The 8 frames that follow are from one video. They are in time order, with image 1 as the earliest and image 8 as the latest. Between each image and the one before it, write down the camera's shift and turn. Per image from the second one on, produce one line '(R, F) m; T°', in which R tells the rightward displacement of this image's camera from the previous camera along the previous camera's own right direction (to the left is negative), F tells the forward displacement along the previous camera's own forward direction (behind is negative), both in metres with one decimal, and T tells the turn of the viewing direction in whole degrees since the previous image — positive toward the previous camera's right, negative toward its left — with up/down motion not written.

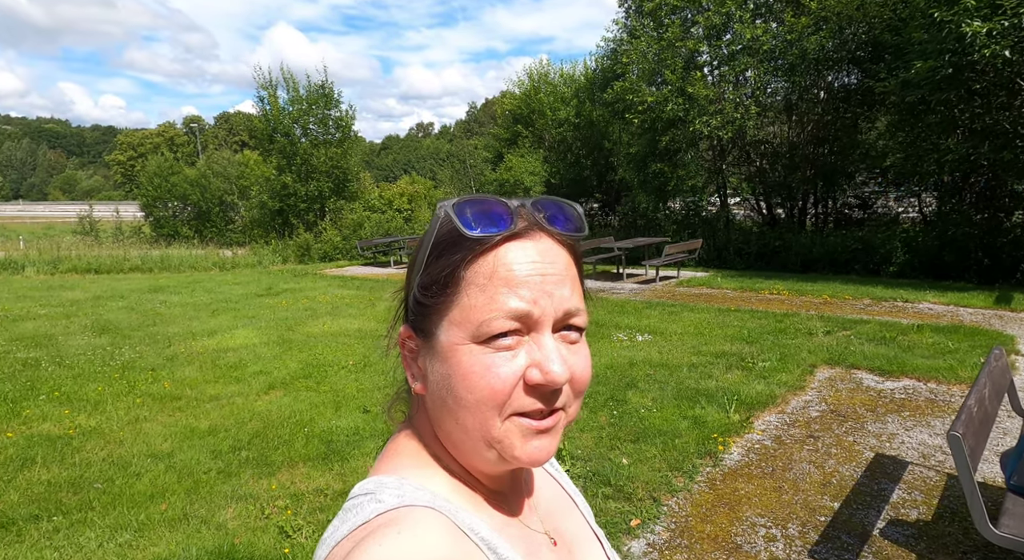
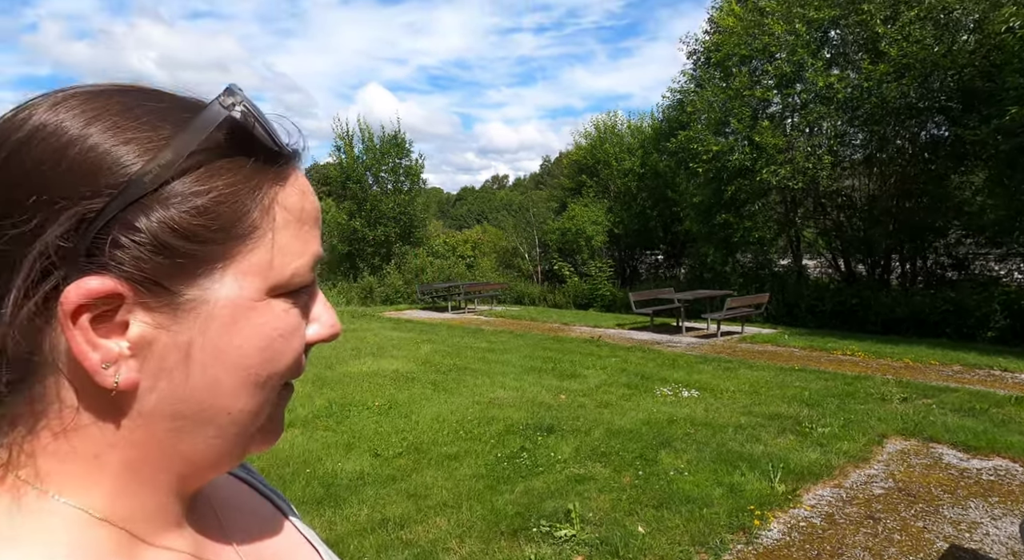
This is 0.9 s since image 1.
(+0.4, +0.3) m; -6°
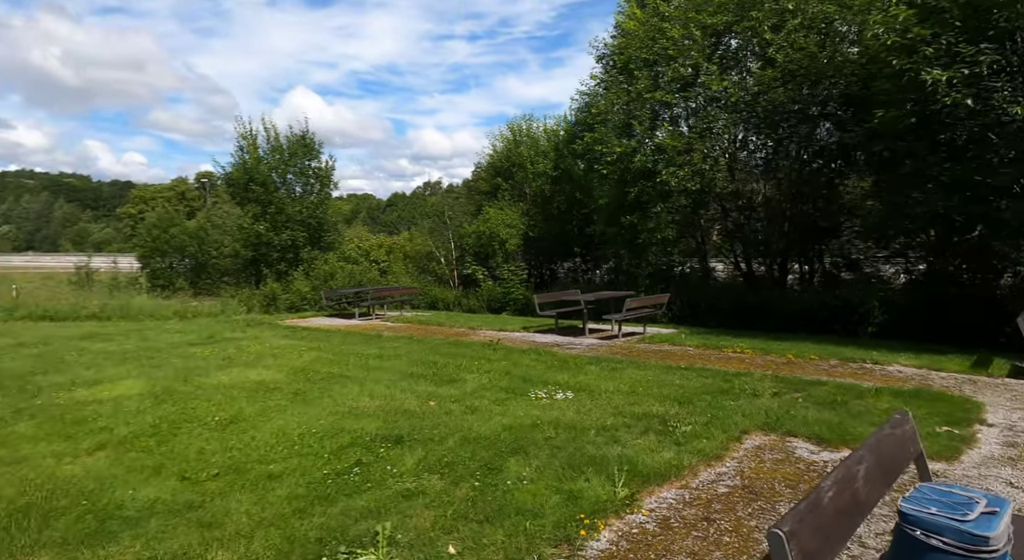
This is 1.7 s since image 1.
(+0.7, +0.2) m; +6°
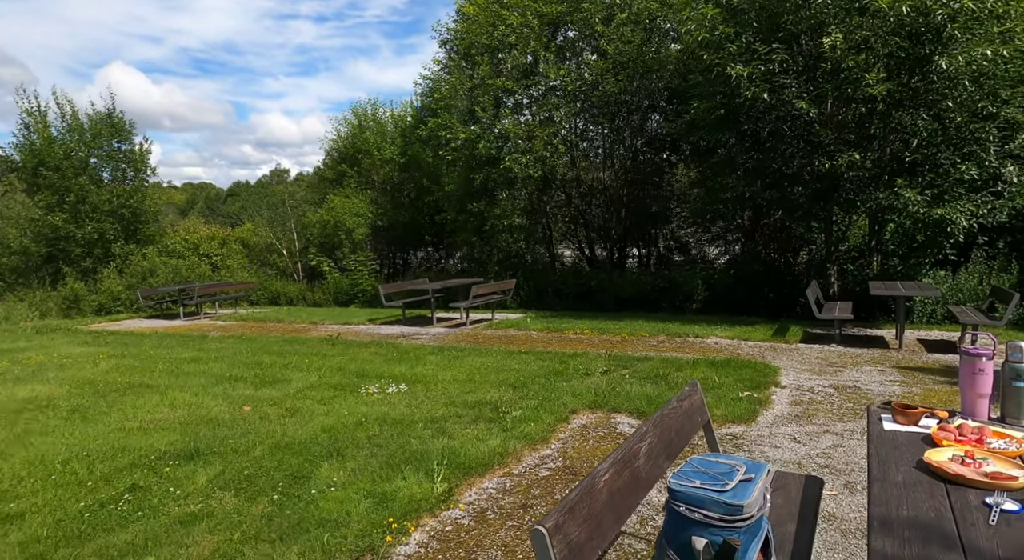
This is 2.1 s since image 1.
(+0.3, +0.2) m; +12°
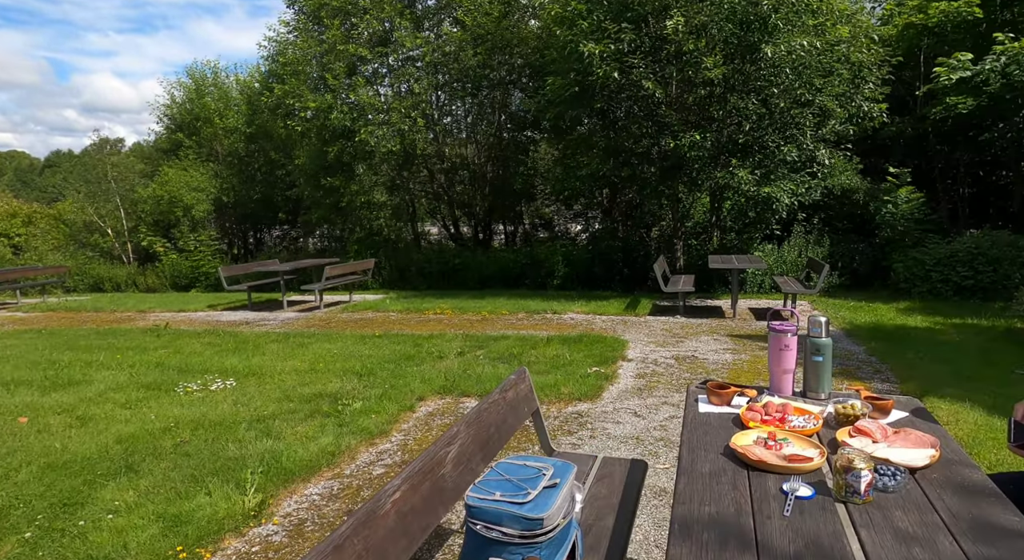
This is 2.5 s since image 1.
(+0.3, +0.3) m; +11°
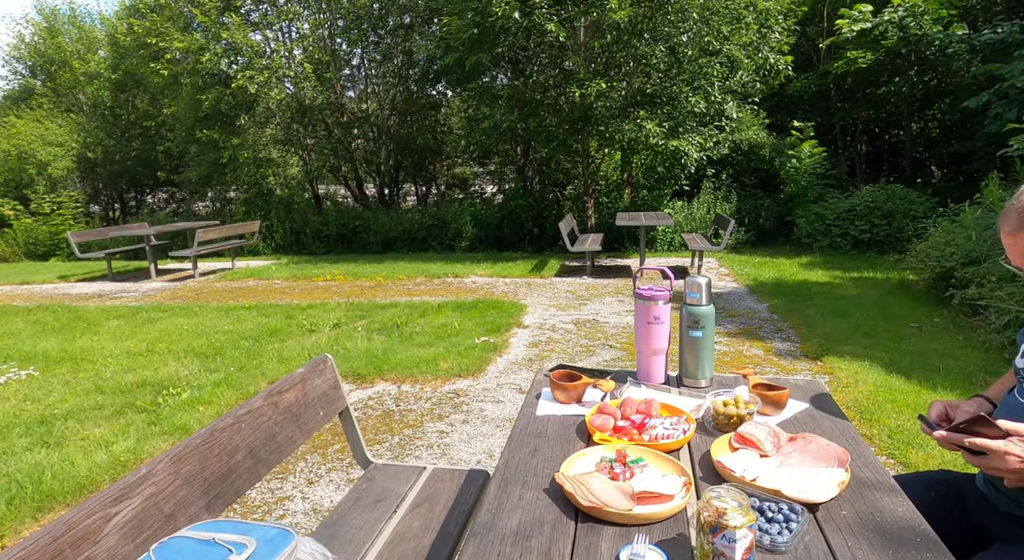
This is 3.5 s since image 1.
(+0.5, +0.8) m; +7°
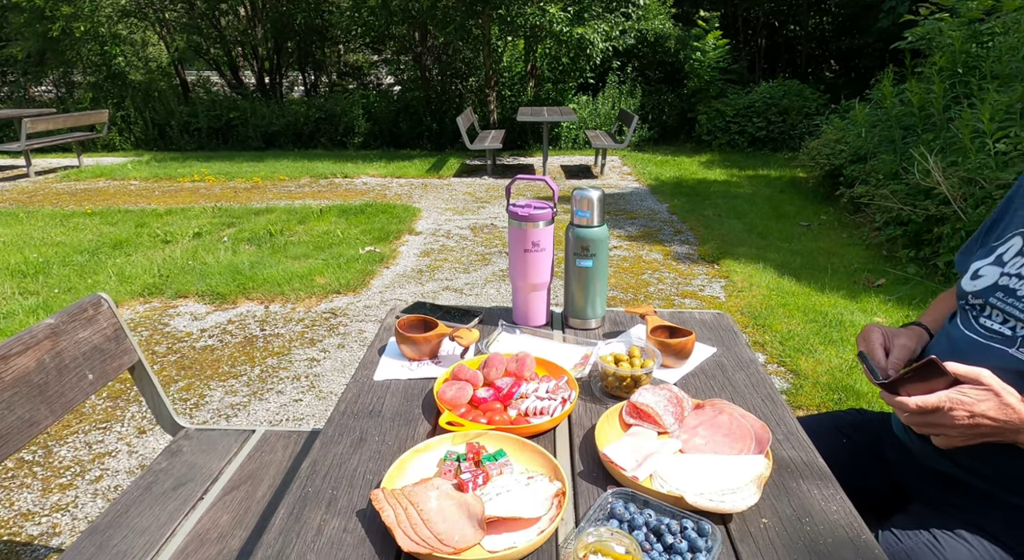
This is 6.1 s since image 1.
(+0.2, +0.5) m; +8°
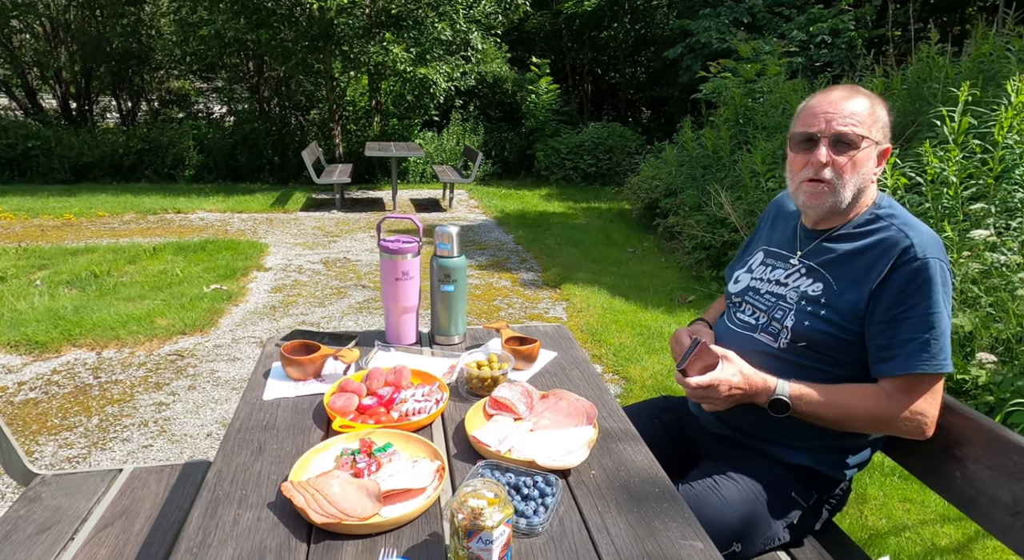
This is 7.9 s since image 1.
(-0.1, -0.3) m; +13°
